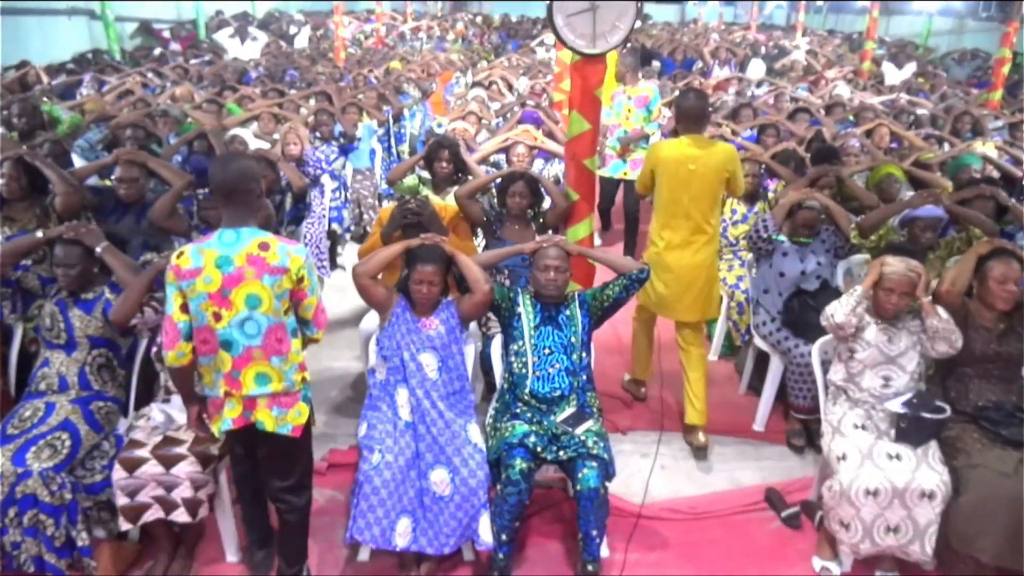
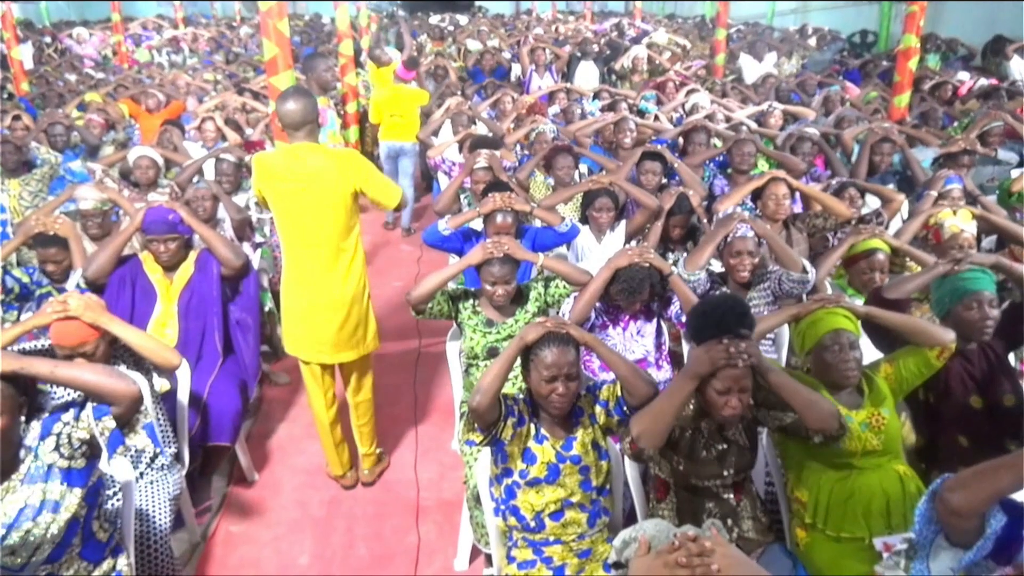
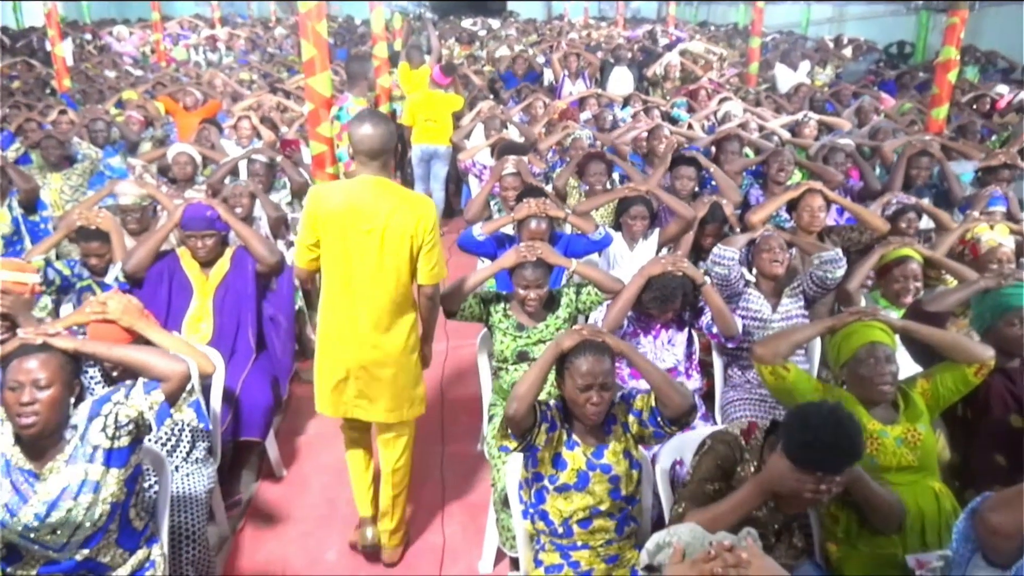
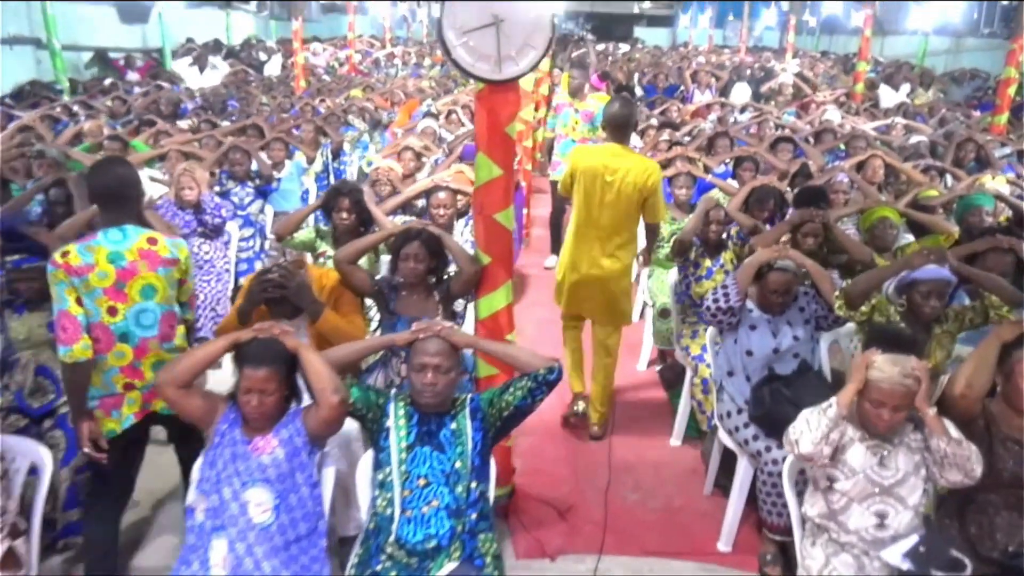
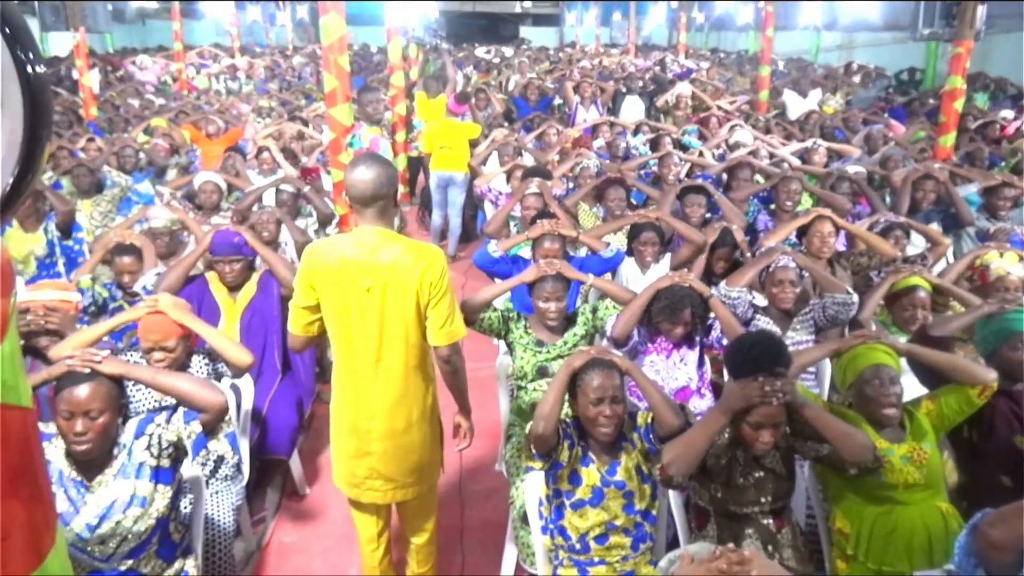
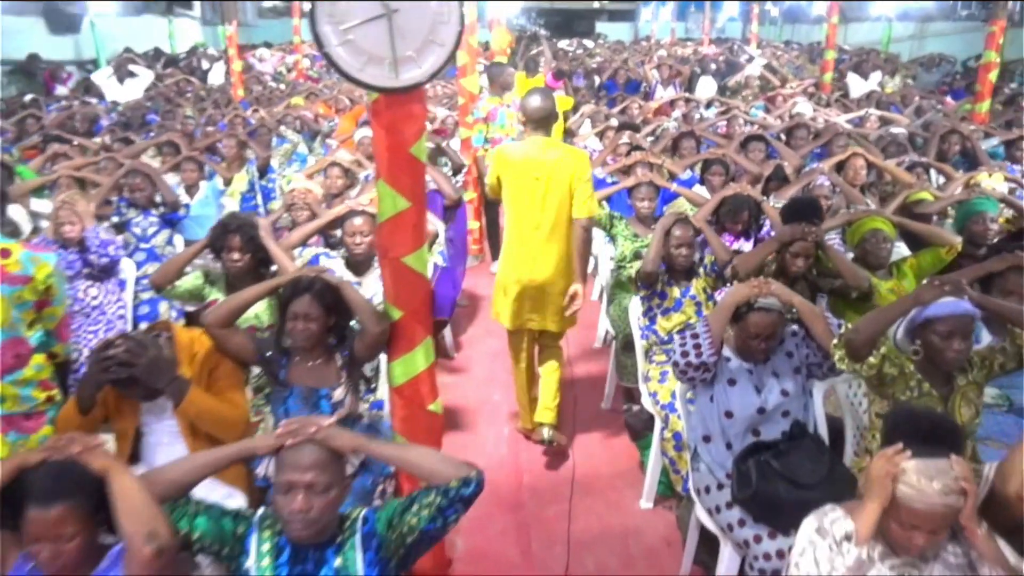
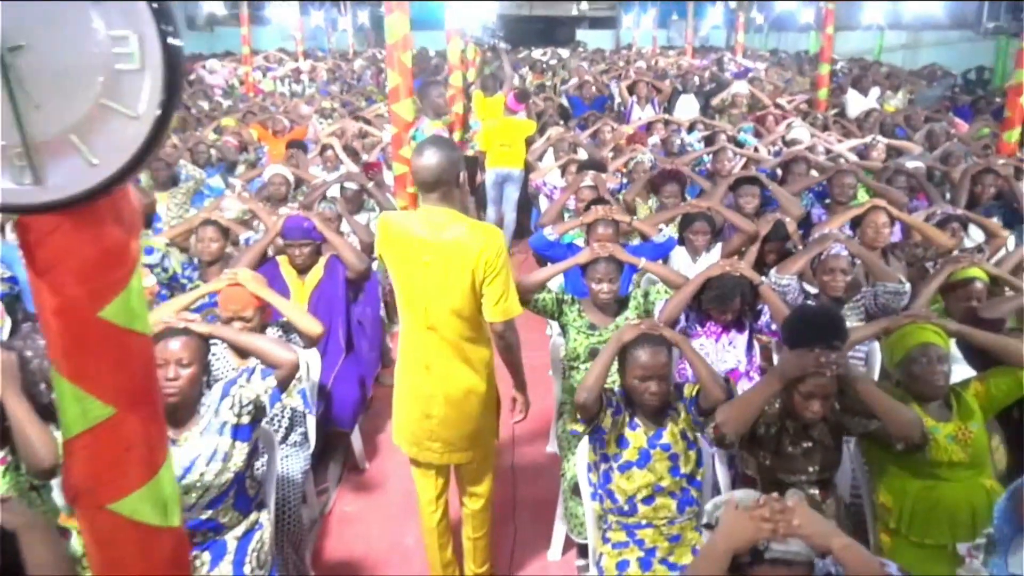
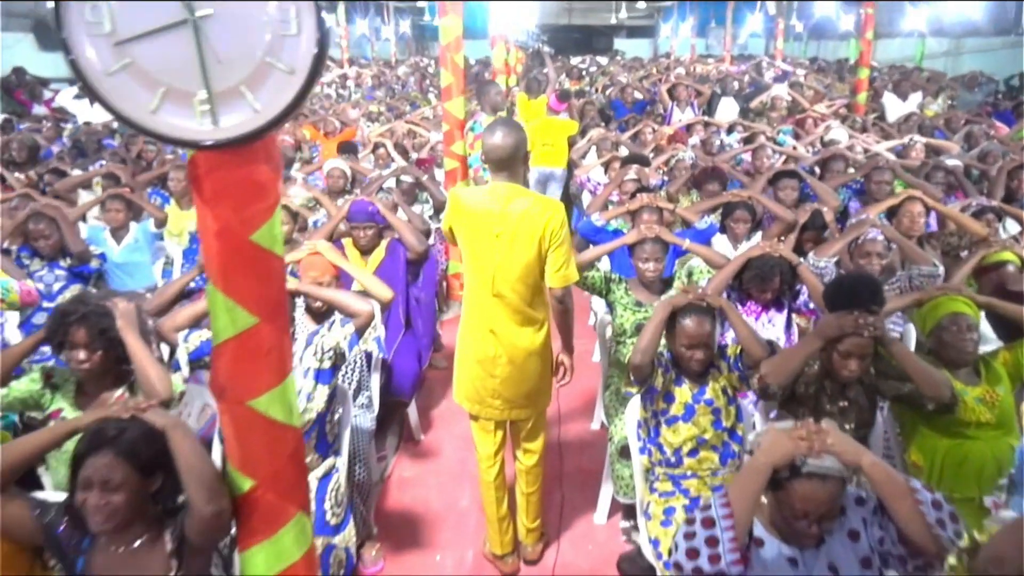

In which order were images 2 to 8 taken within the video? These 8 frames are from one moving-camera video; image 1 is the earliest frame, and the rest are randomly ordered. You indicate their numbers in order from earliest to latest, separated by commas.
4, 6, 8, 7, 5, 3, 2
